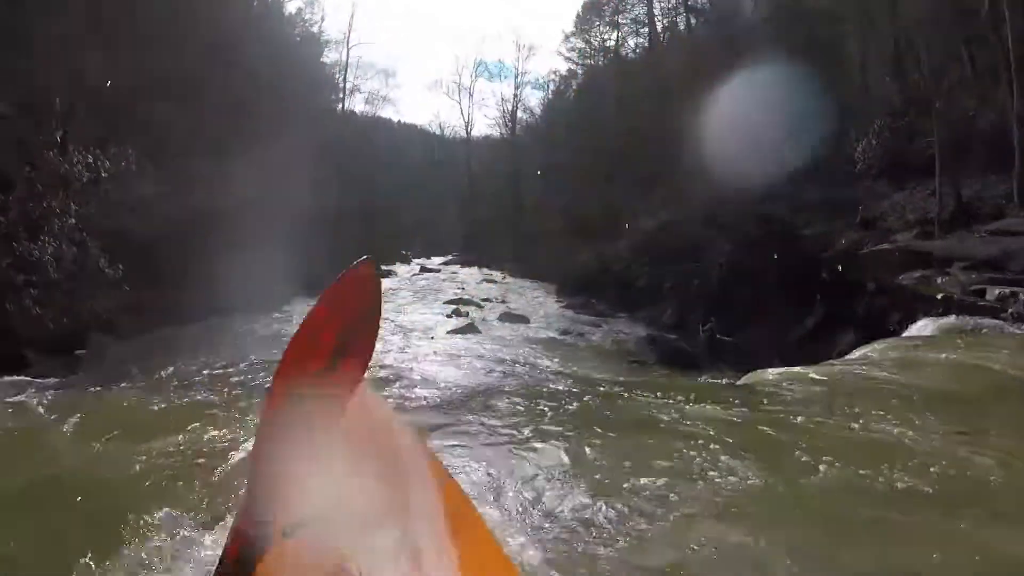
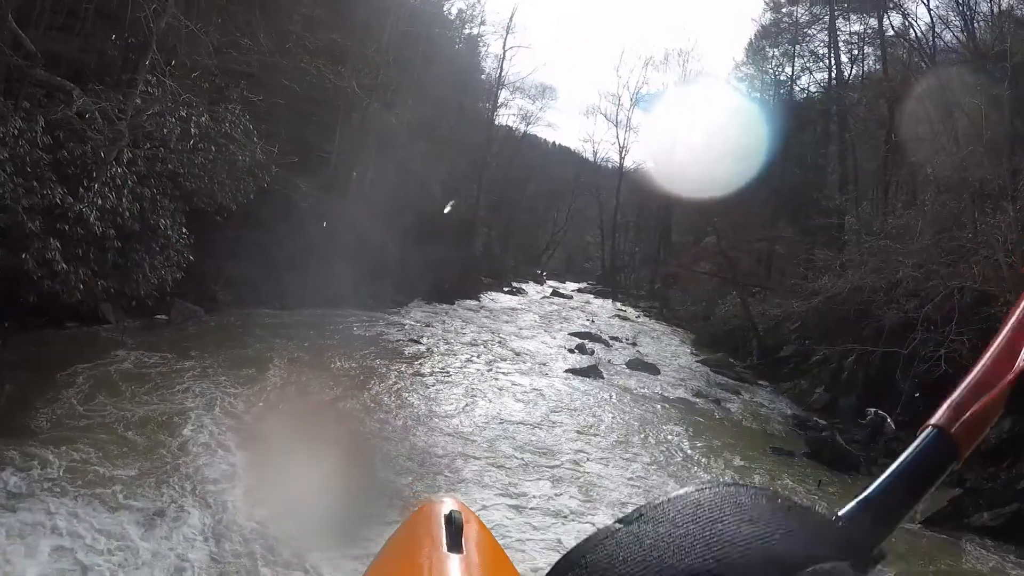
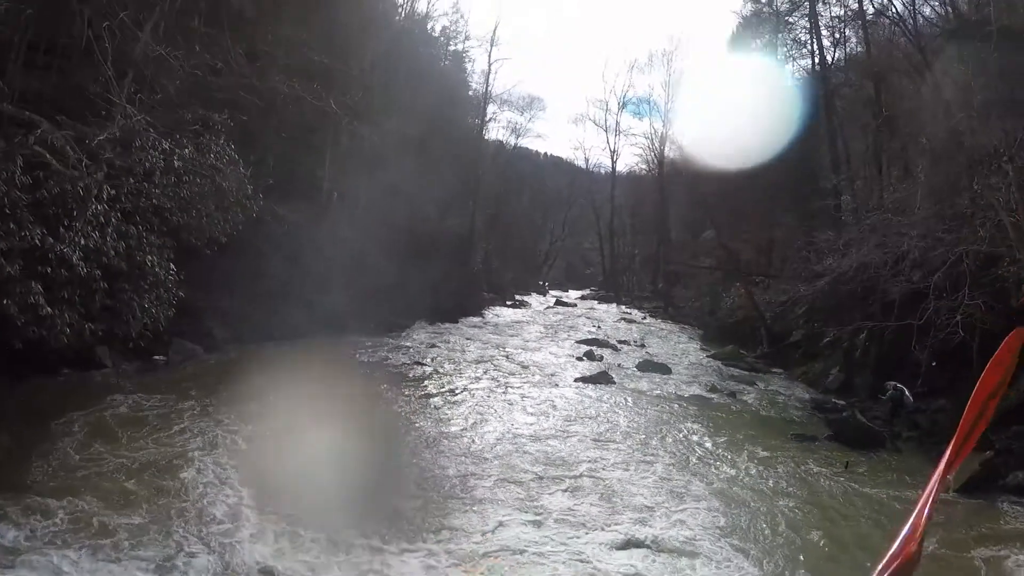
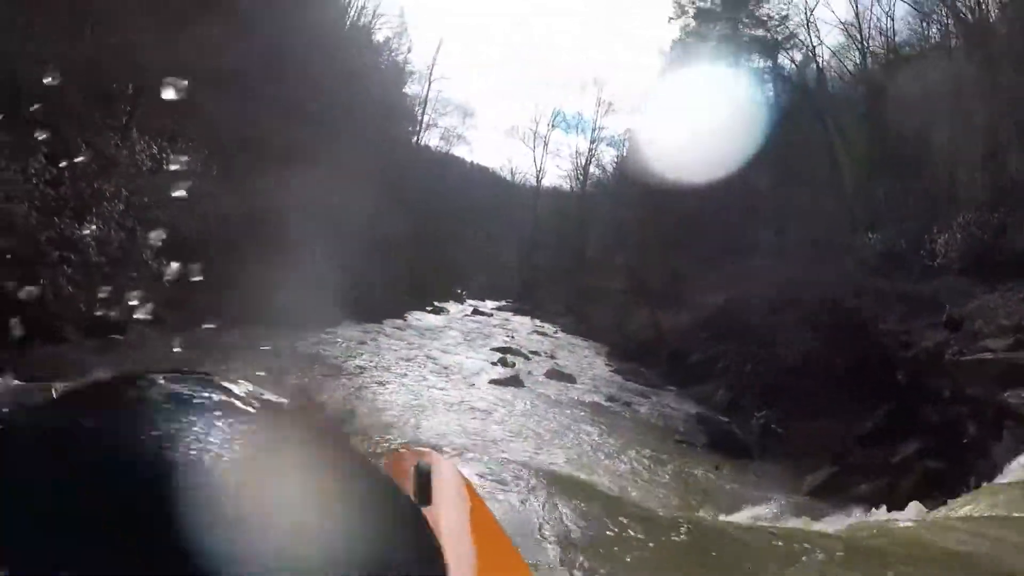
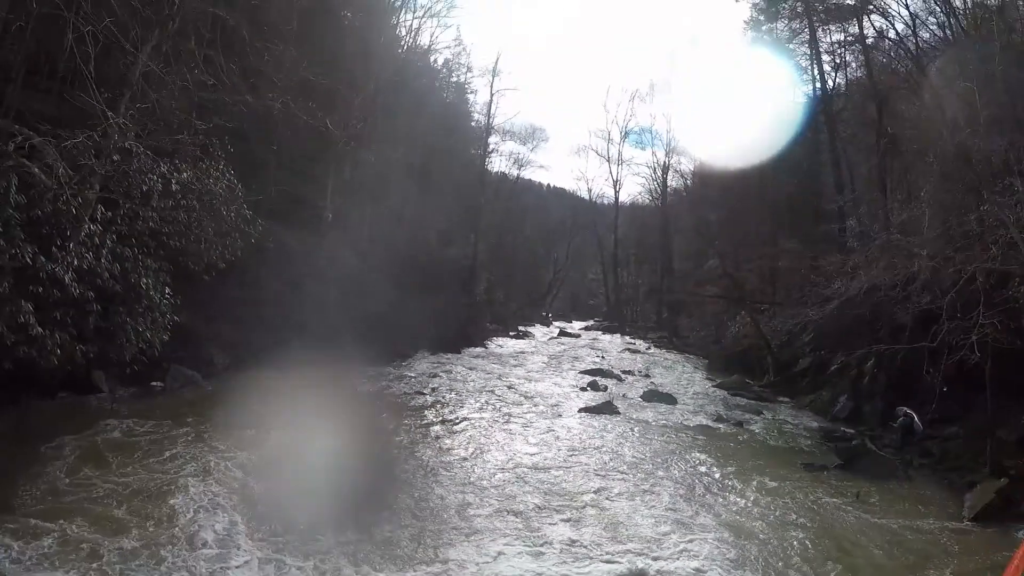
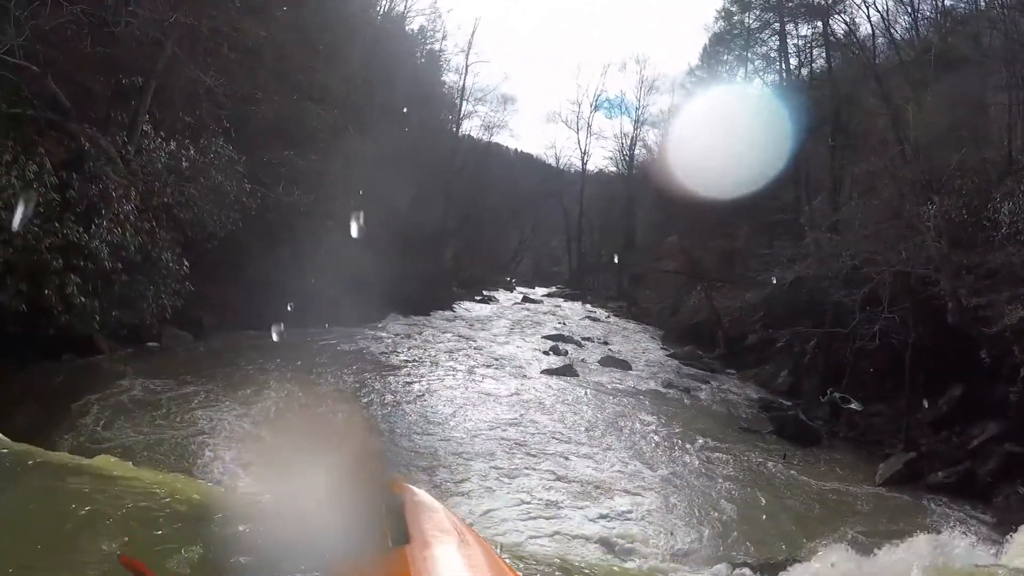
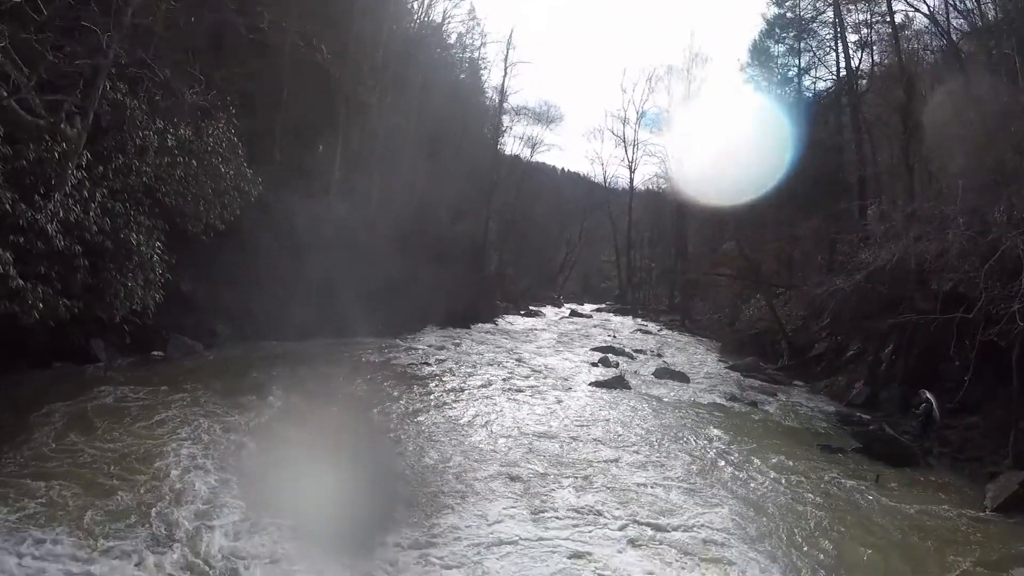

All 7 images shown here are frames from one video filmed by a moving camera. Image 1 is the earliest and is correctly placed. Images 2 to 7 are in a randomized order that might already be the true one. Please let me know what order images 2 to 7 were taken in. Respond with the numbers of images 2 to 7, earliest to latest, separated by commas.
4, 6, 2, 3, 5, 7
